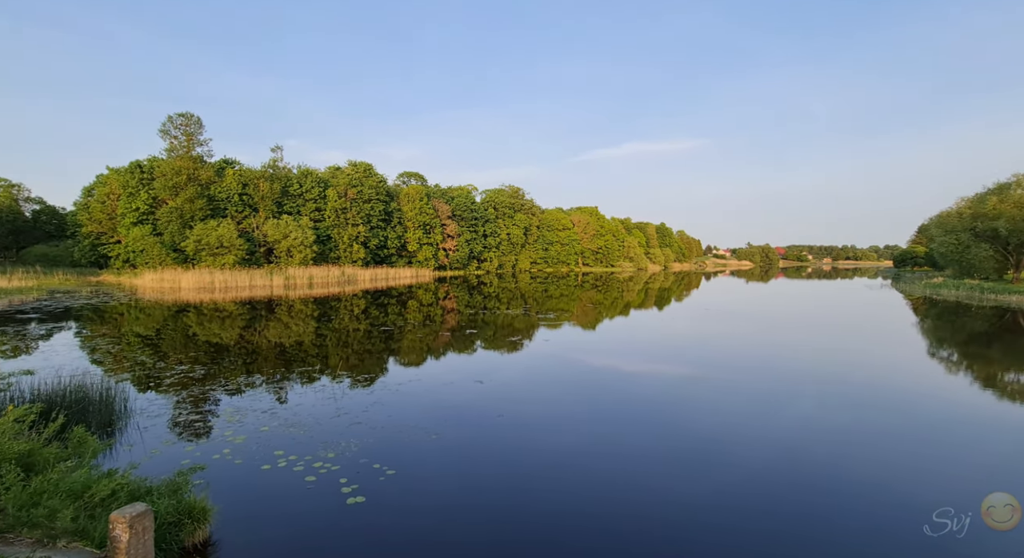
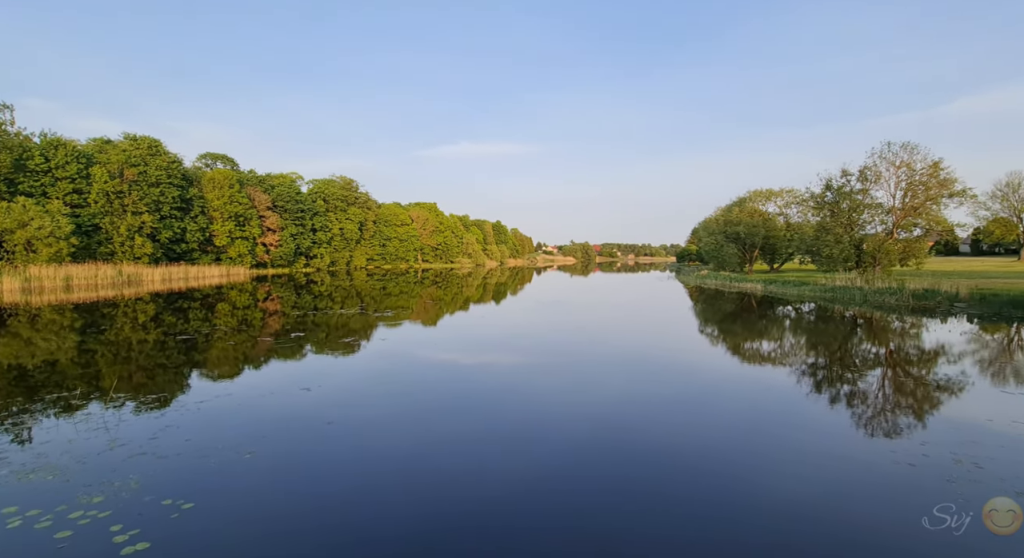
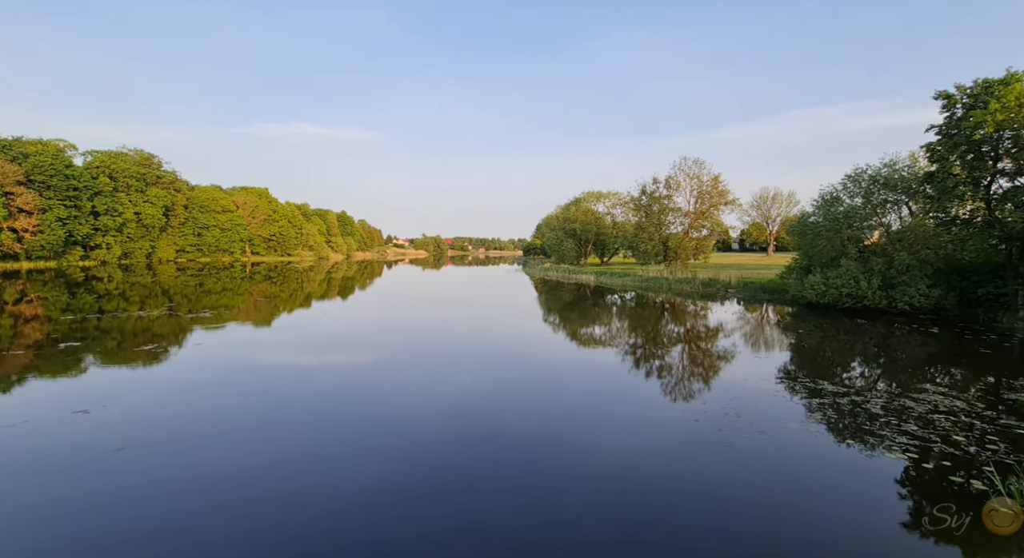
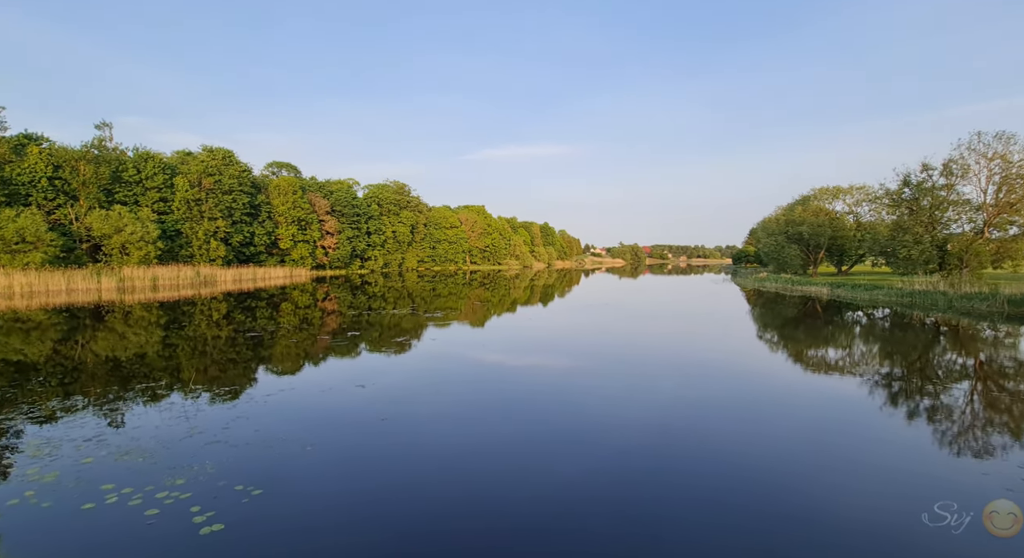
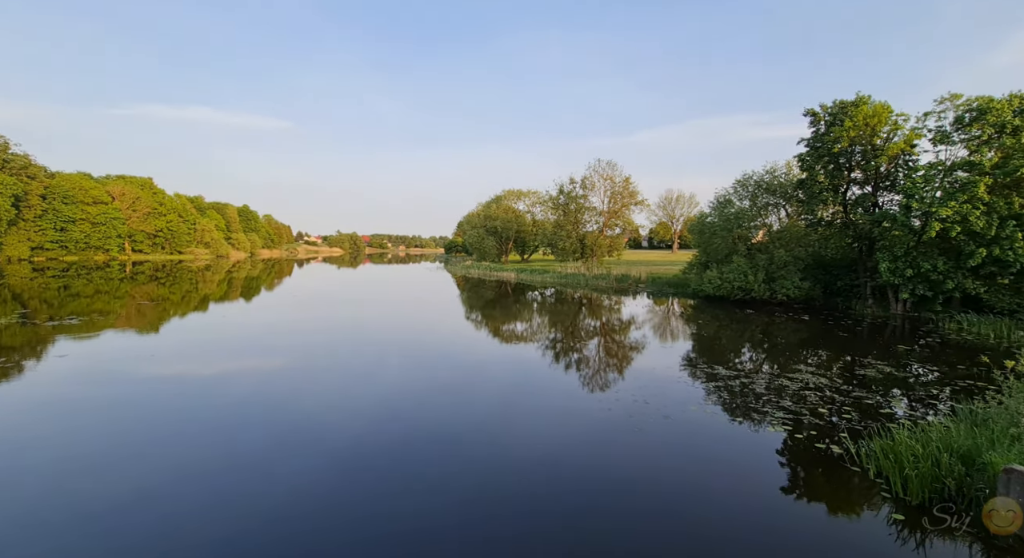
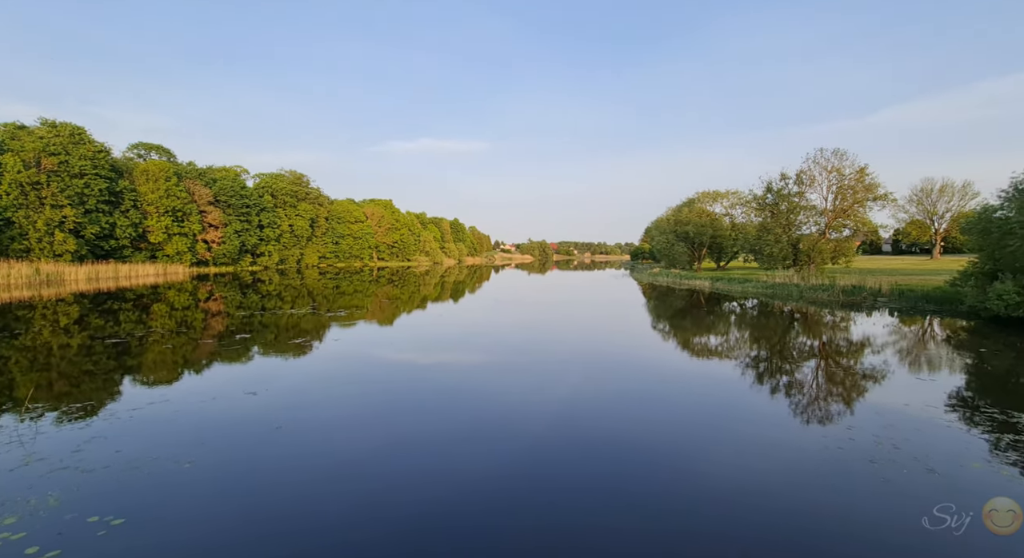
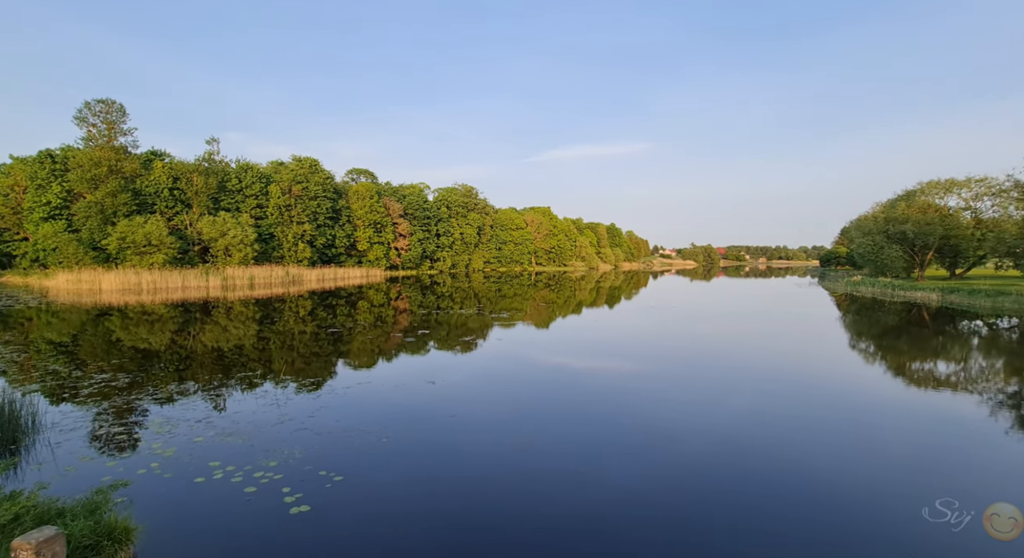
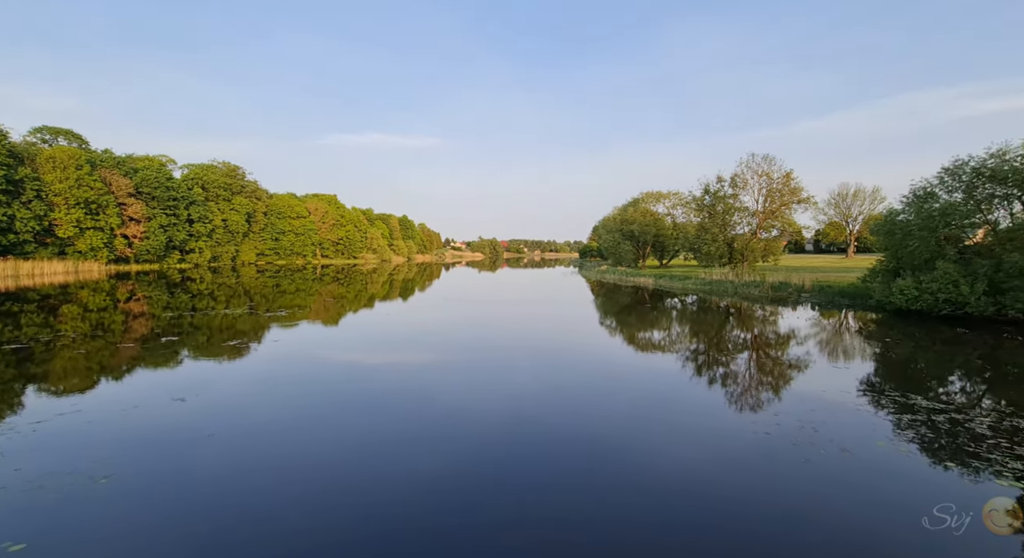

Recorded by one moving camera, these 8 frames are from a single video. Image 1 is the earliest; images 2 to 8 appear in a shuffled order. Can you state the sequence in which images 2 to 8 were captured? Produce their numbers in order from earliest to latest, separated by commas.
7, 4, 2, 6, 8, 3, 5
